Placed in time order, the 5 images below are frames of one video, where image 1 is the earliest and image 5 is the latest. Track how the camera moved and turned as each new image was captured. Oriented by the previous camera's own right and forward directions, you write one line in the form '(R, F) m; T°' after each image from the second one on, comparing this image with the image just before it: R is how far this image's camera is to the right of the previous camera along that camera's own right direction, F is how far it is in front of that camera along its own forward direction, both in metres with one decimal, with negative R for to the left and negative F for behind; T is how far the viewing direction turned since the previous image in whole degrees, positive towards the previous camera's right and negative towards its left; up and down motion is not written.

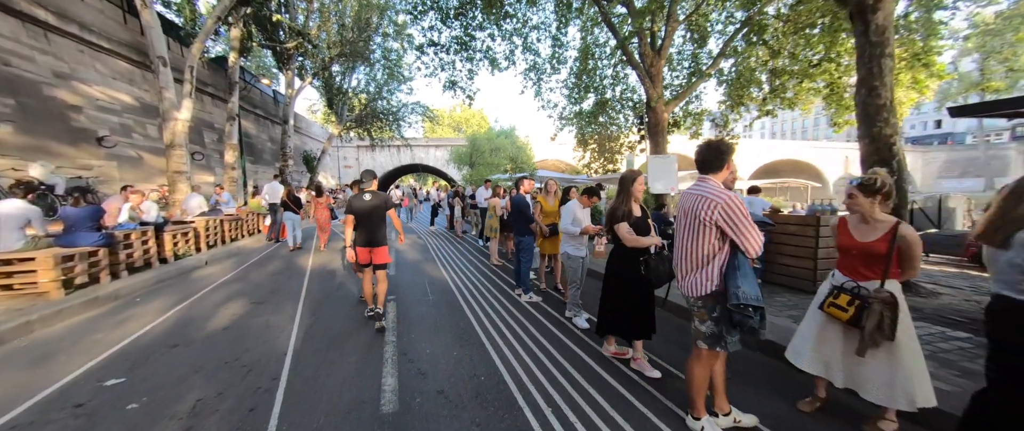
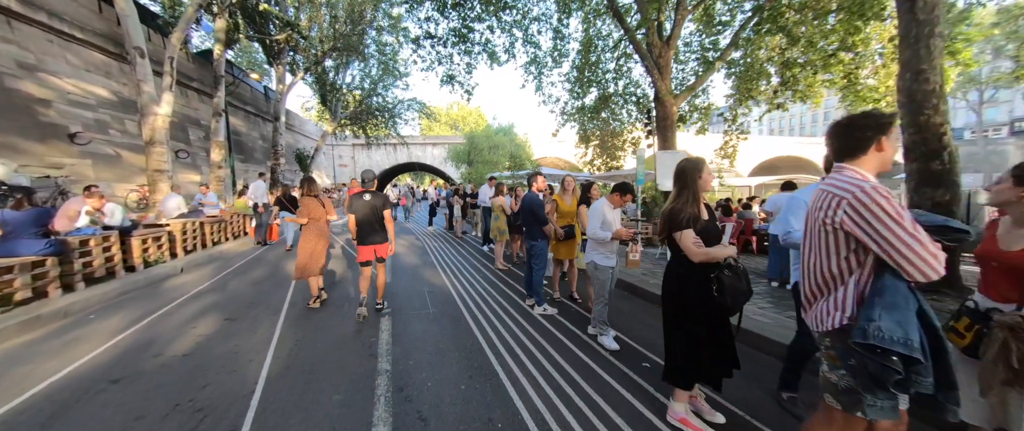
(-0.2, +0.6) m; 0°
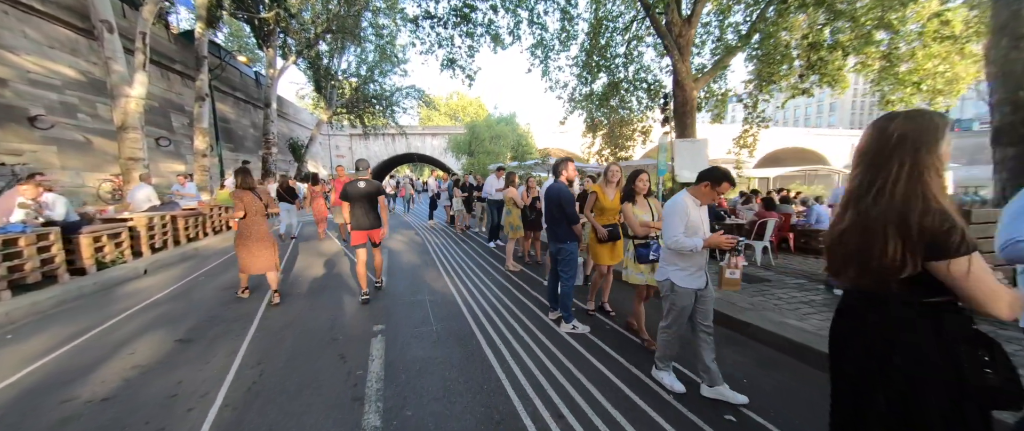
(-0.3, +0.9) m; 0°
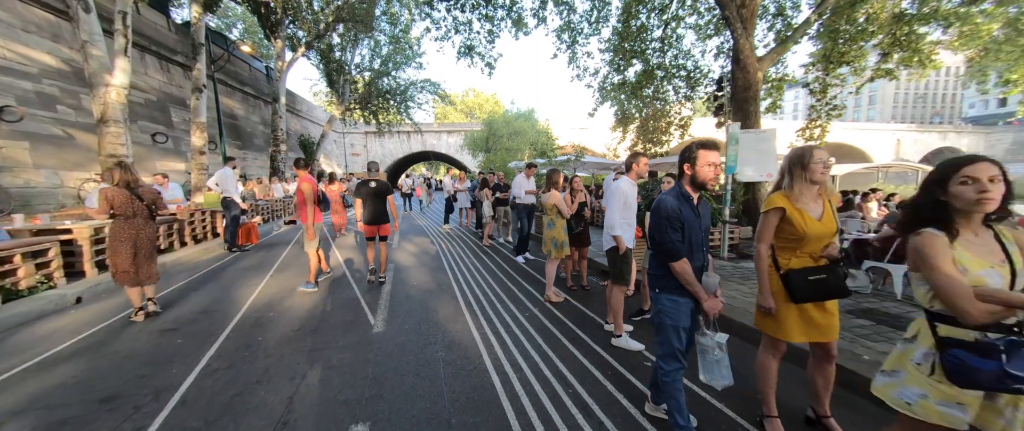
(-0.4, +1.6) m; -3°
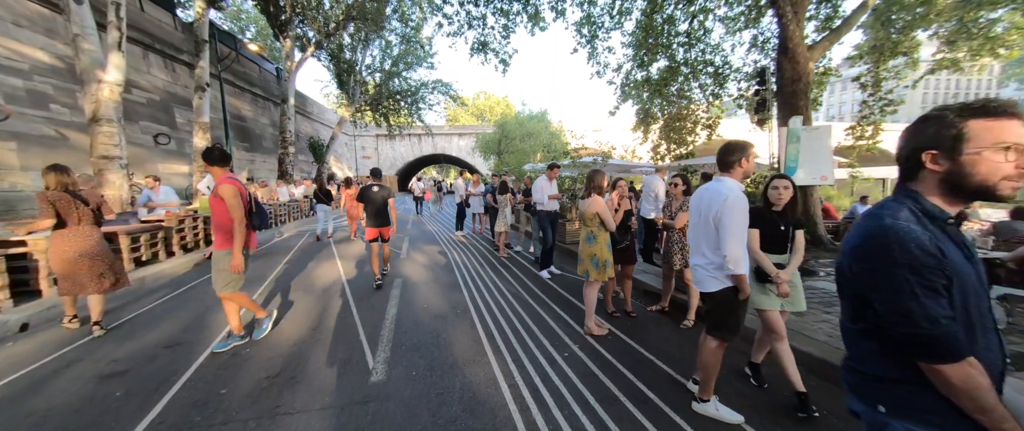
(-0.3, +0.9) m; -2°
